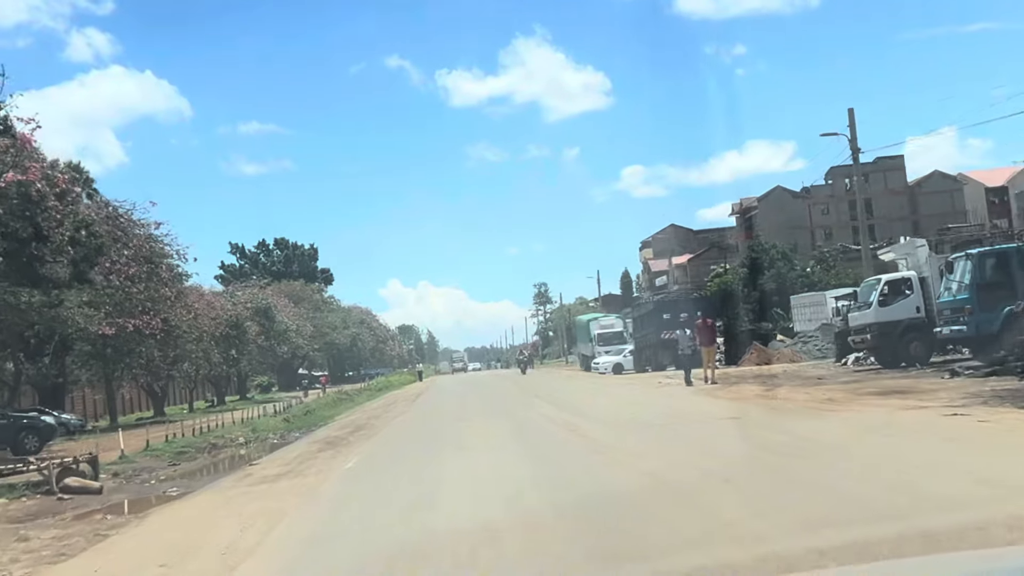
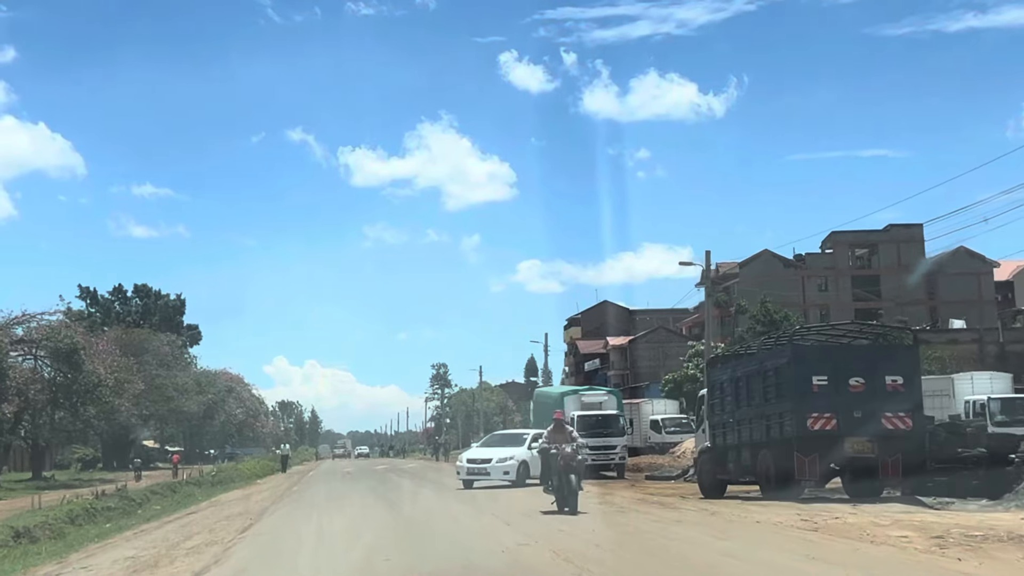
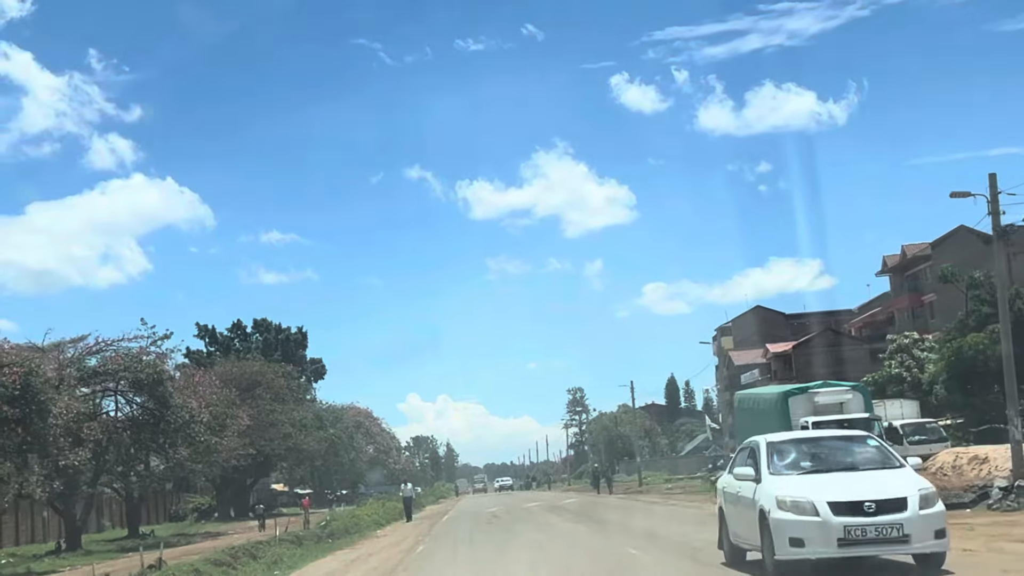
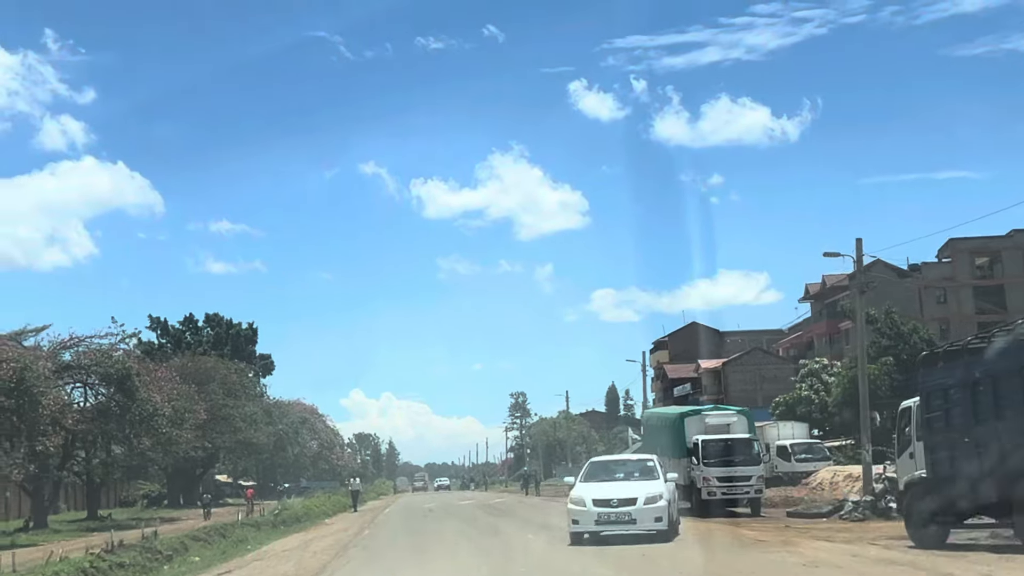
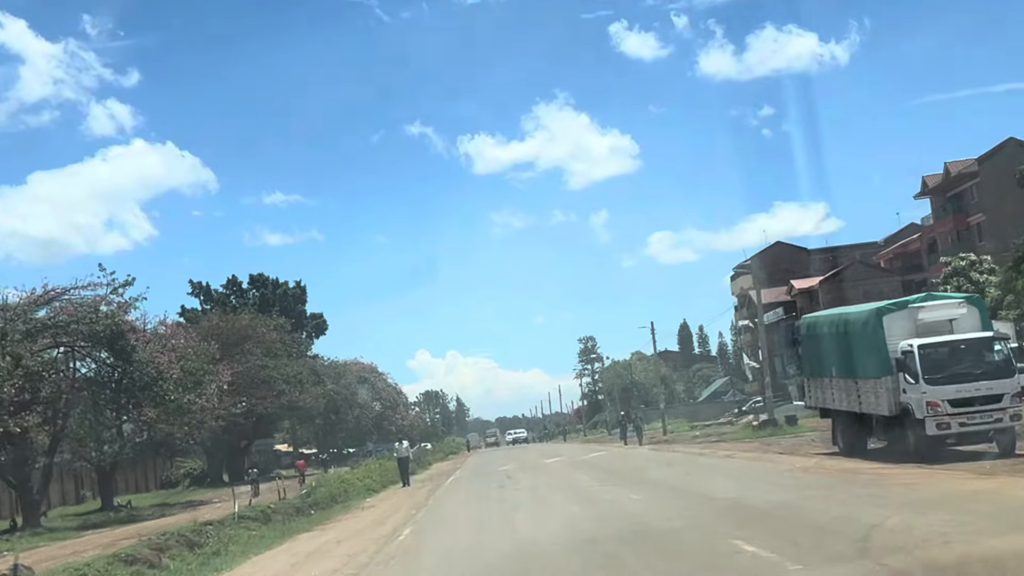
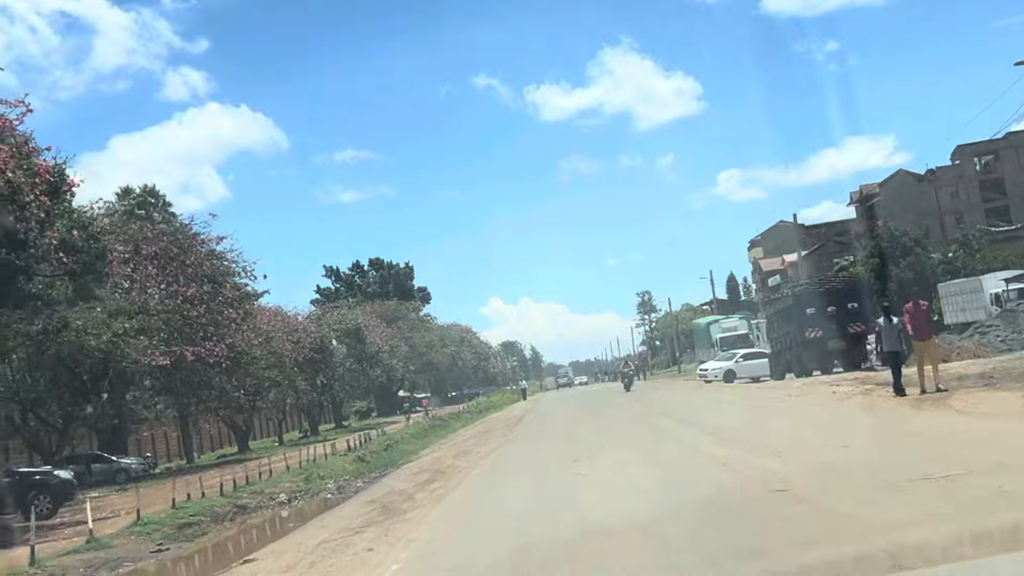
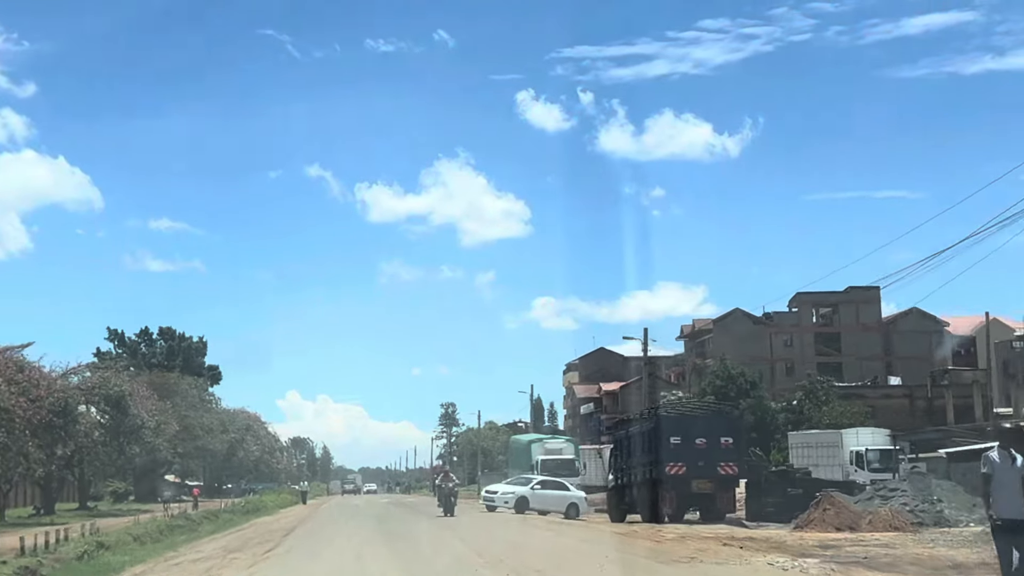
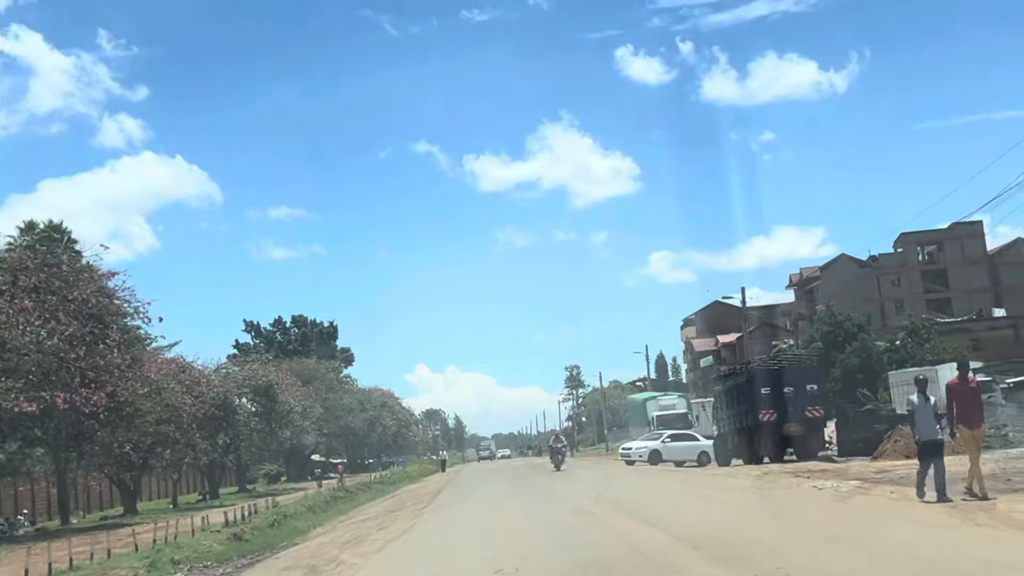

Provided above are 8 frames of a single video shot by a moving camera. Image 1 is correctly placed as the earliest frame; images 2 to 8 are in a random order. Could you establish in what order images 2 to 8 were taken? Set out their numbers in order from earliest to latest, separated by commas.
6, 8, 7, 2, 4, 3, 5
